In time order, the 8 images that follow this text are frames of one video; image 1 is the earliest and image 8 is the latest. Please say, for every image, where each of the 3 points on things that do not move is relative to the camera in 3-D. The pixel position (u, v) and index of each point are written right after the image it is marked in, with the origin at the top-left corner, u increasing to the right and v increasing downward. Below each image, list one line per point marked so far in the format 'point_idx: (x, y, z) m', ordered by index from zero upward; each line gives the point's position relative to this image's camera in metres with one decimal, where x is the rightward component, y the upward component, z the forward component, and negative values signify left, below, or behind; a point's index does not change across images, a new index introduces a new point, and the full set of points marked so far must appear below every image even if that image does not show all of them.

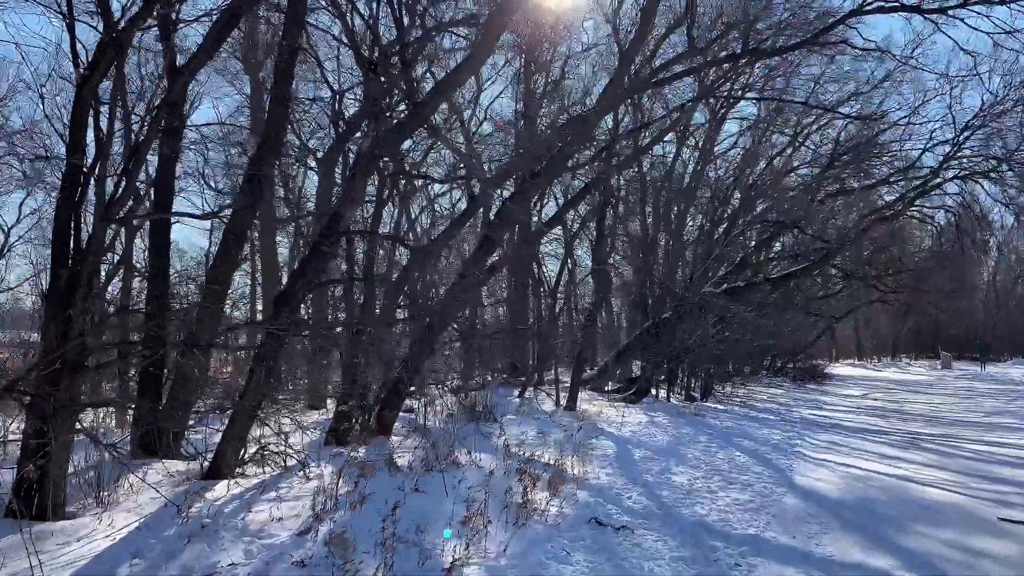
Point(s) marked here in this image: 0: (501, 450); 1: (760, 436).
0: (-0.1, -1.6, +7.4) m
1: (+3.4, -2.1, +10.4) m
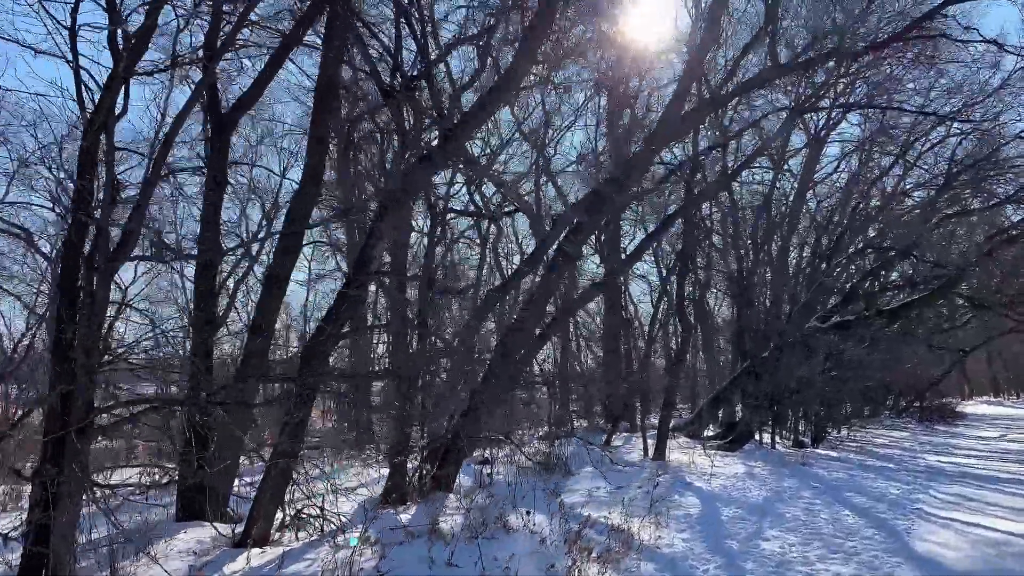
0: (+0.5, -2.0, +6.6) m
1: (+4.4, -2.5, +9.1) m
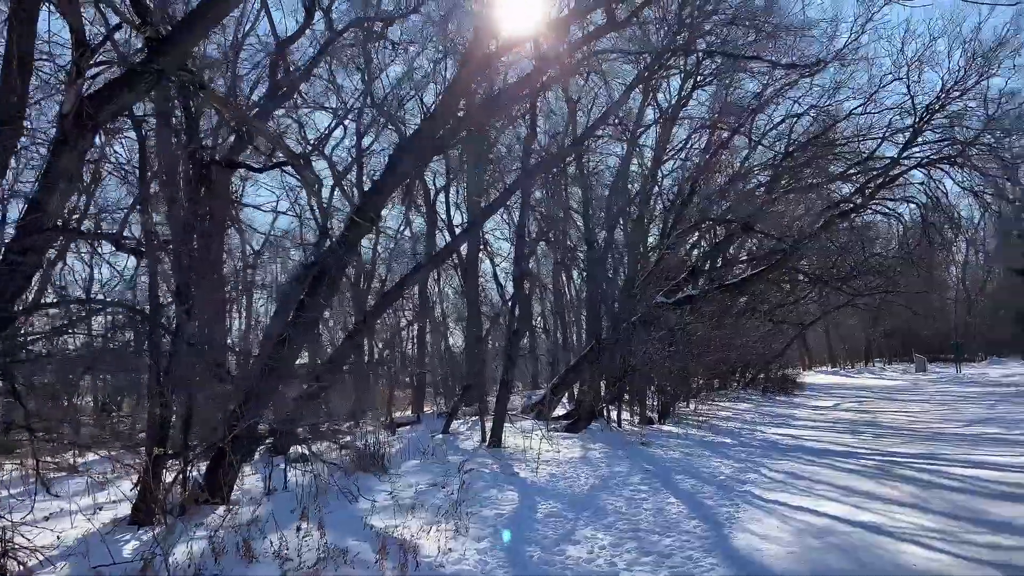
0: (-1.2, -1.8, +5.6) m
1: (+2.2, -2.1, +8.7) m
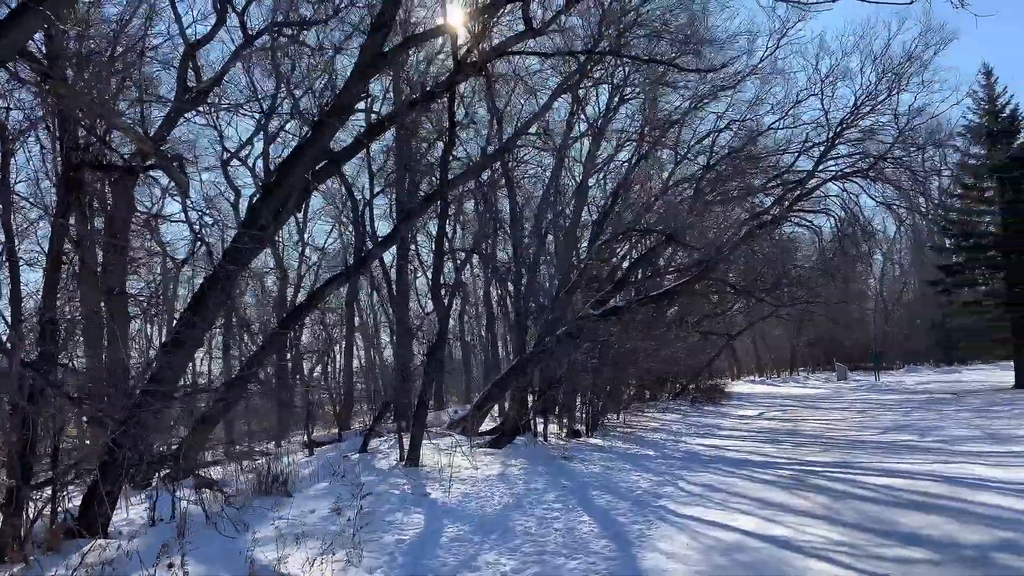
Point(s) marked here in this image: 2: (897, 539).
0: (-1.9, -1.8, +5.1) m
1: (+1.2, -2.2, +8.5) m
2: (+2.9, -1.9, +5.7) m
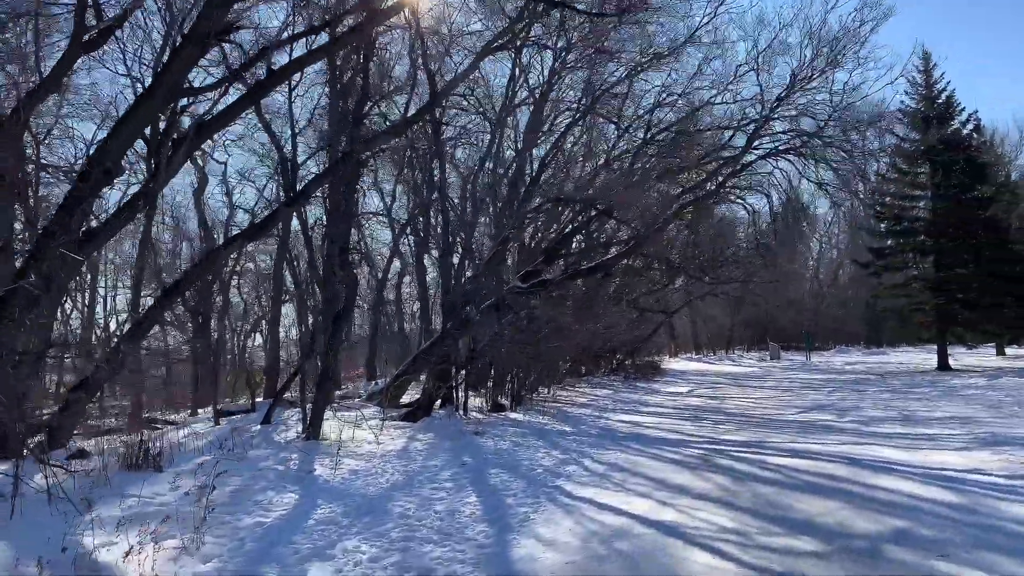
0: (-2.8, -1.5, +4.5) m
1: (+0.1, -1.9, +8.1) m
2: (+2.0, -1.7, +5.4) m
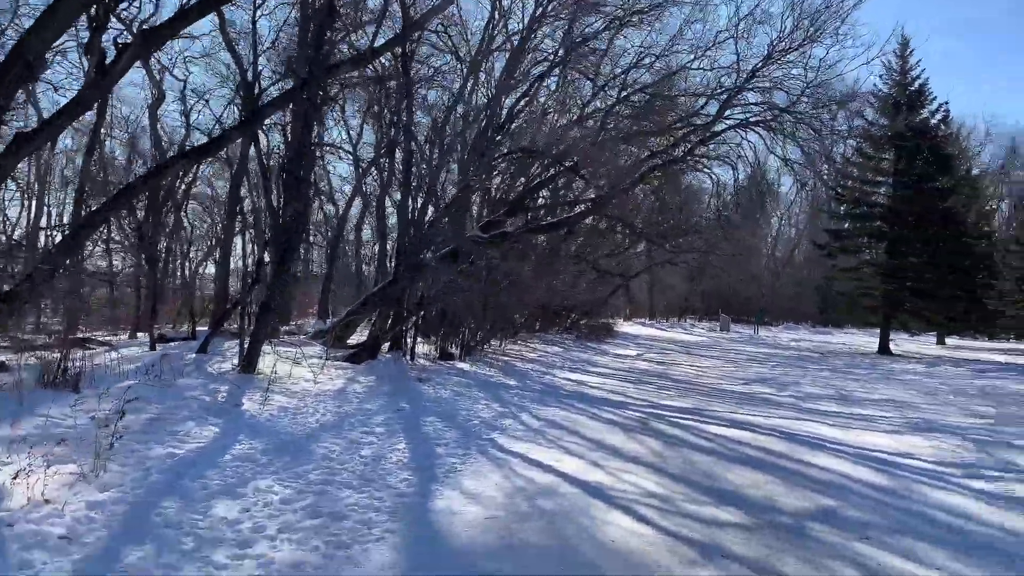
0: (-3.3, -1.0, +4.2) m
1: (-0.5, -1.3, +7.9) m
2: (+1.4, -1.5, +5.4) m
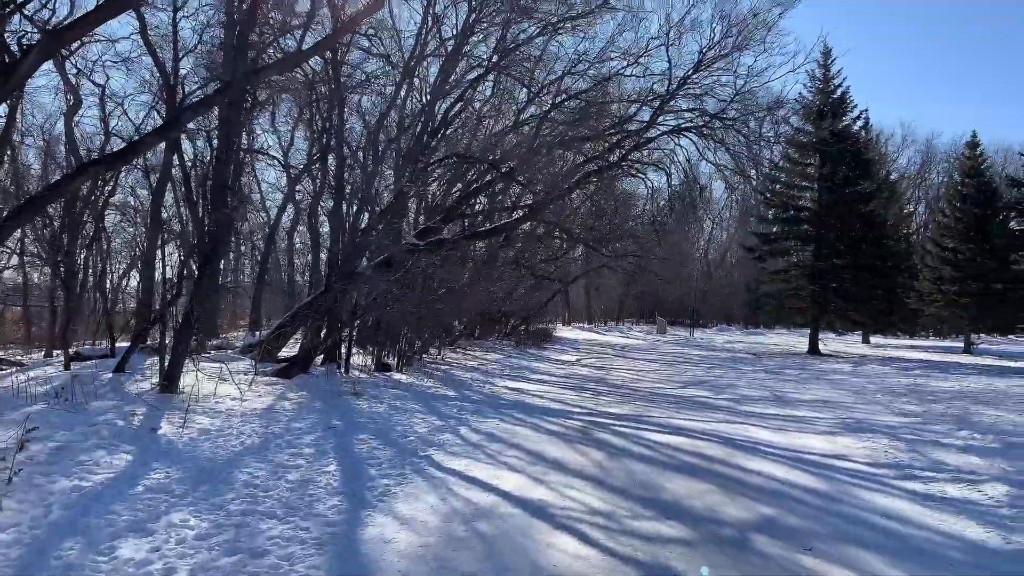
0: (-3.6, -1.1, +3.7) m
1: (-1.2, -1.5, +7.7) m
2: (+1.0, -1.5, +5.2) m
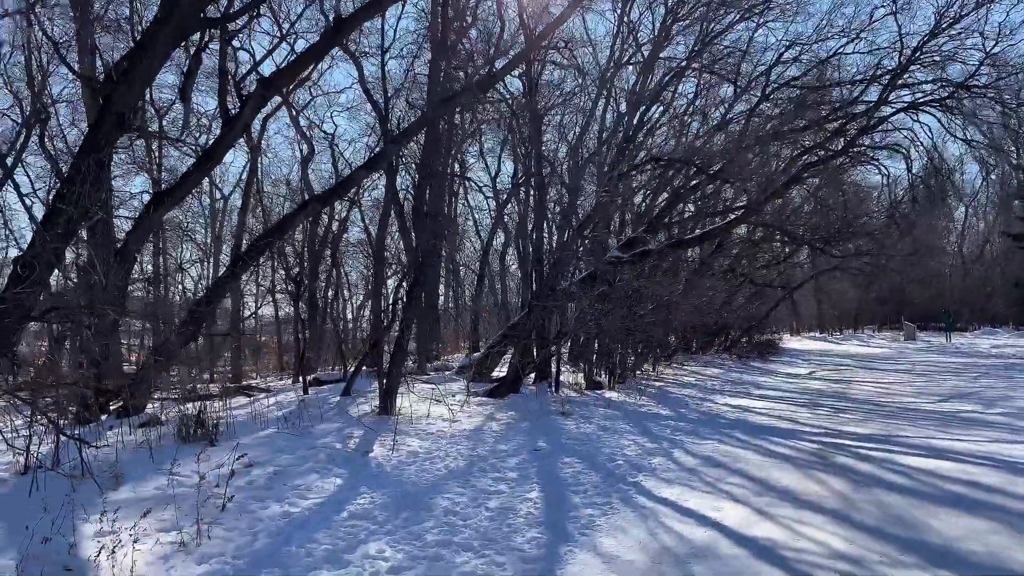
0: (-2.6, -1.3, +4.1) m
1: (+0.9, -1.6, +7.2) m
2: (+2.3, -1.5, +4.3) m
